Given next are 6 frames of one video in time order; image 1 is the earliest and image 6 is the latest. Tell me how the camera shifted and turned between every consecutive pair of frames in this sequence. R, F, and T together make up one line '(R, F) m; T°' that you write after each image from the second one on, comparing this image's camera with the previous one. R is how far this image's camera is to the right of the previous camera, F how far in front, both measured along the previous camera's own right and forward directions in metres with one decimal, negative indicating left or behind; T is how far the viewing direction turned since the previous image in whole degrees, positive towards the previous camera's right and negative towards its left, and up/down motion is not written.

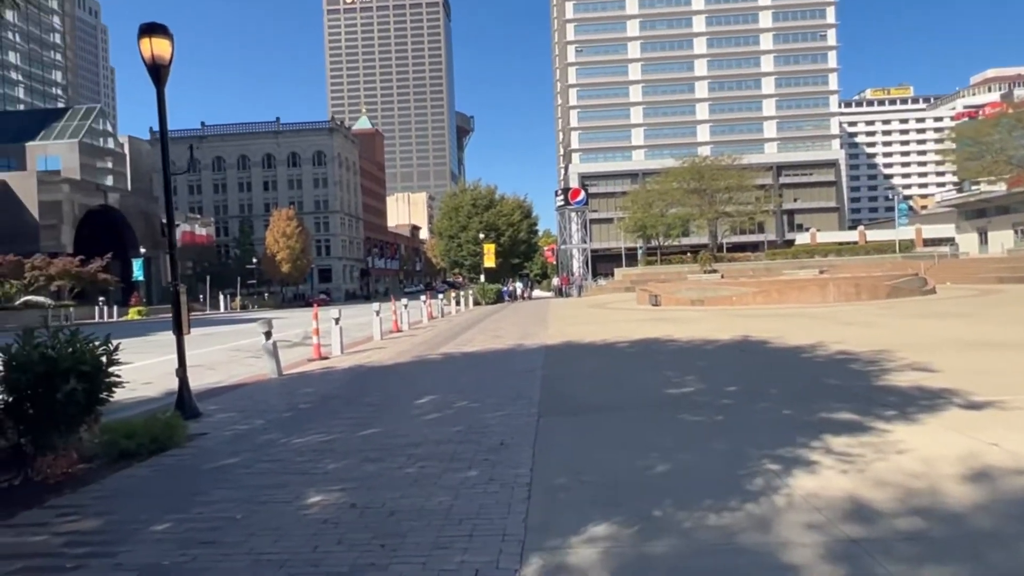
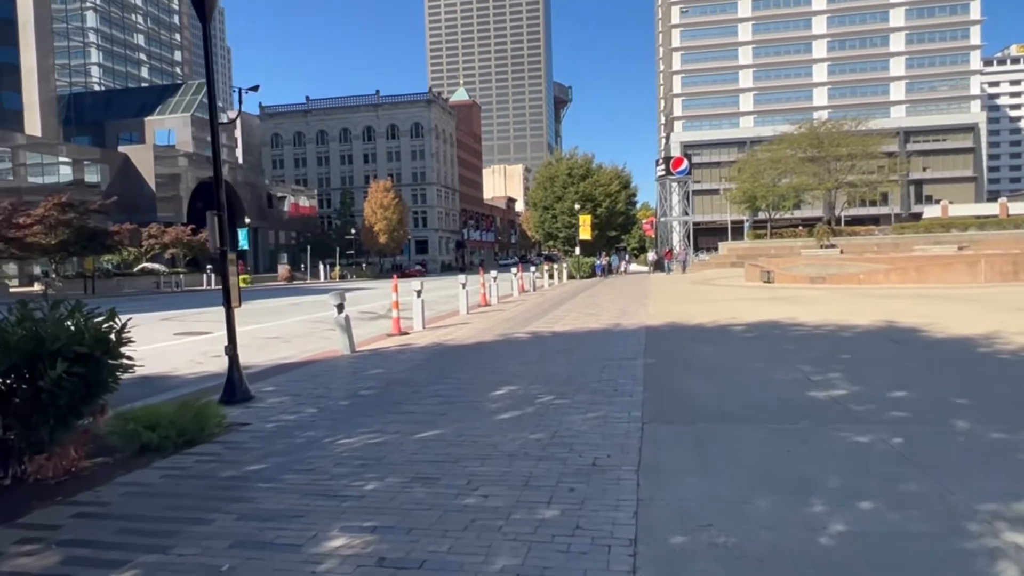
(0.0, +1.9) m; -8°
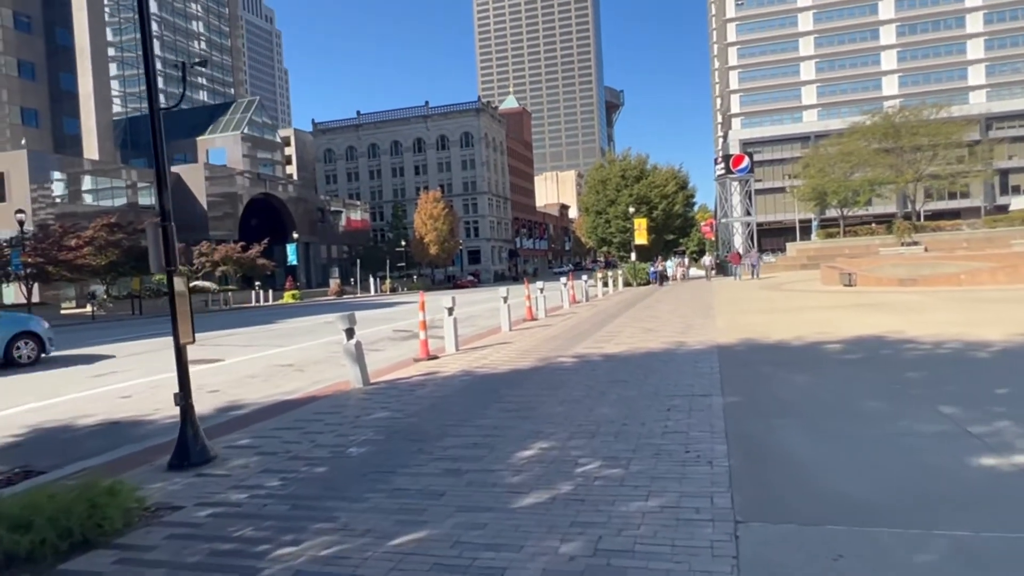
(+0.3, +2.4) m; -5°
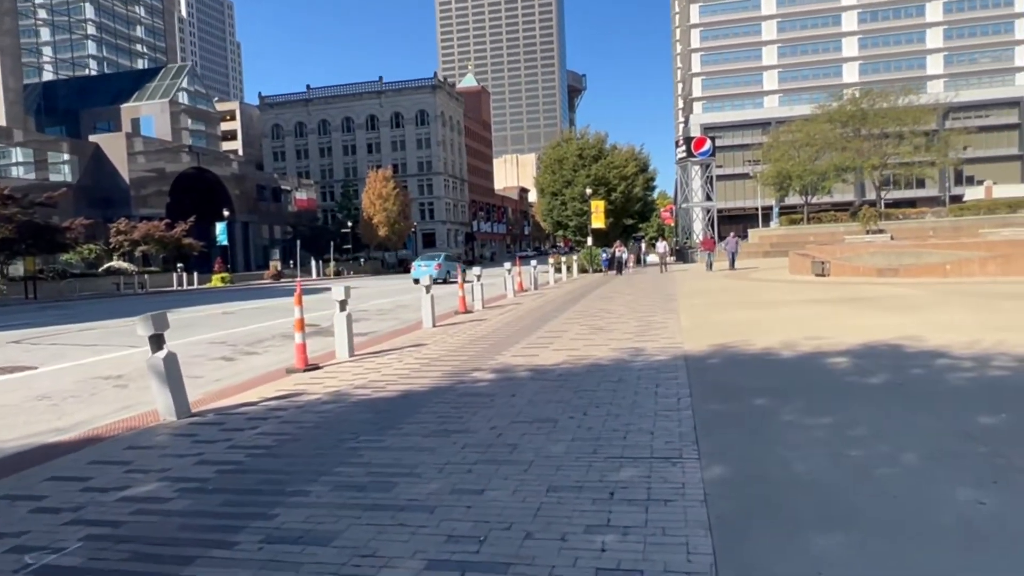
(+0.9, +3.5) m; +3°
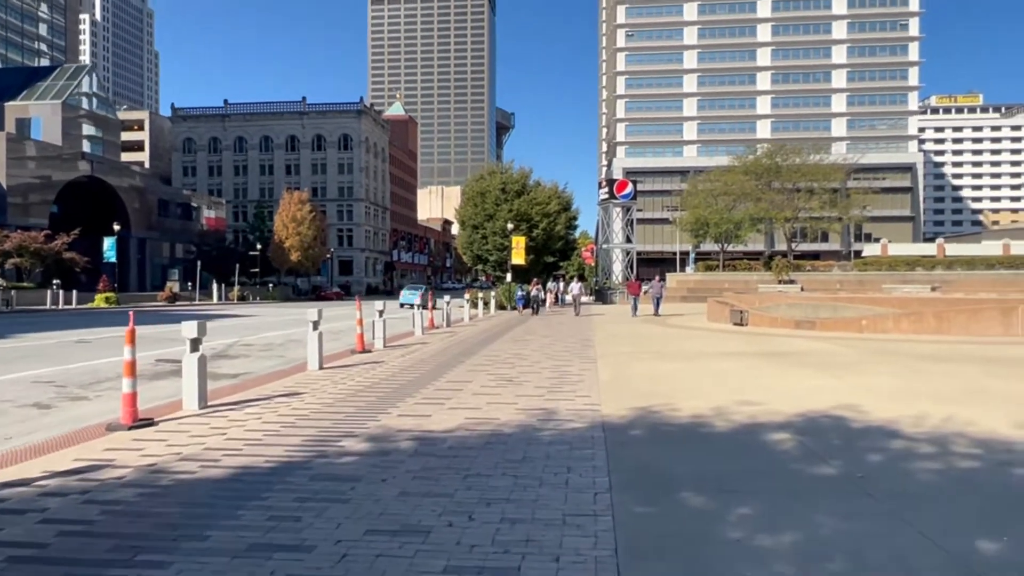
(+0.4, +1.8) m; +7°
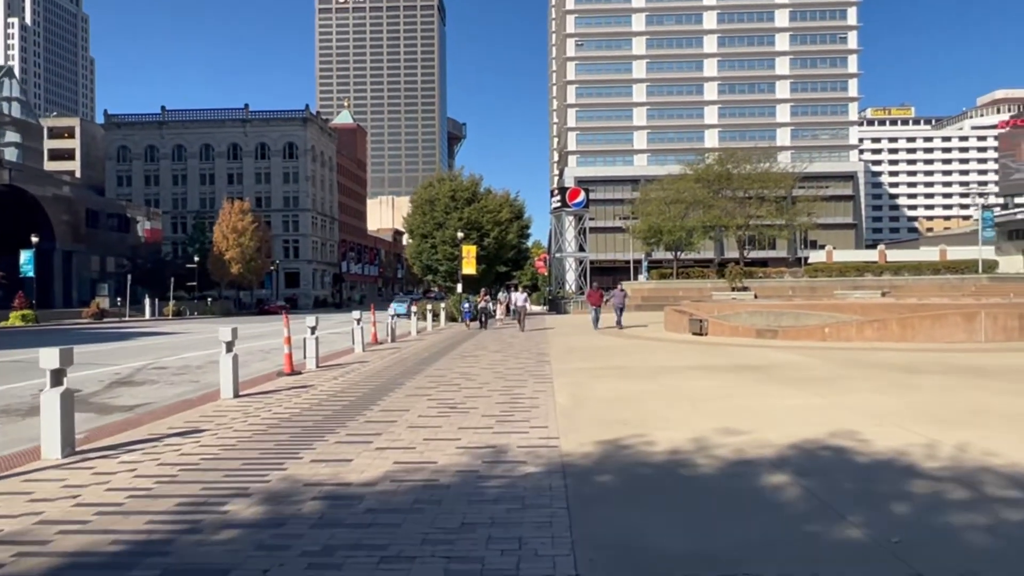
(+0.2, +1.6) m; +4°
